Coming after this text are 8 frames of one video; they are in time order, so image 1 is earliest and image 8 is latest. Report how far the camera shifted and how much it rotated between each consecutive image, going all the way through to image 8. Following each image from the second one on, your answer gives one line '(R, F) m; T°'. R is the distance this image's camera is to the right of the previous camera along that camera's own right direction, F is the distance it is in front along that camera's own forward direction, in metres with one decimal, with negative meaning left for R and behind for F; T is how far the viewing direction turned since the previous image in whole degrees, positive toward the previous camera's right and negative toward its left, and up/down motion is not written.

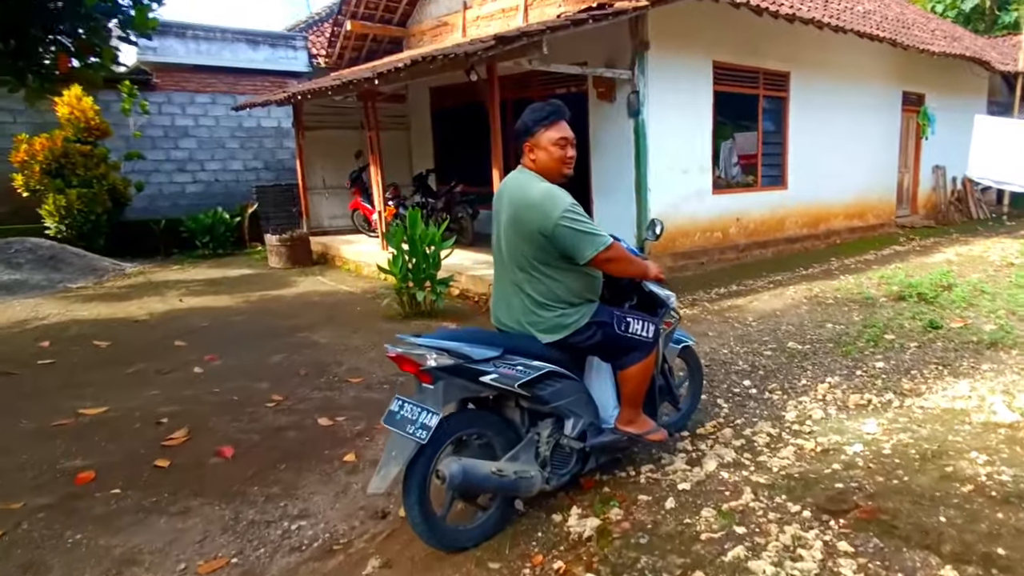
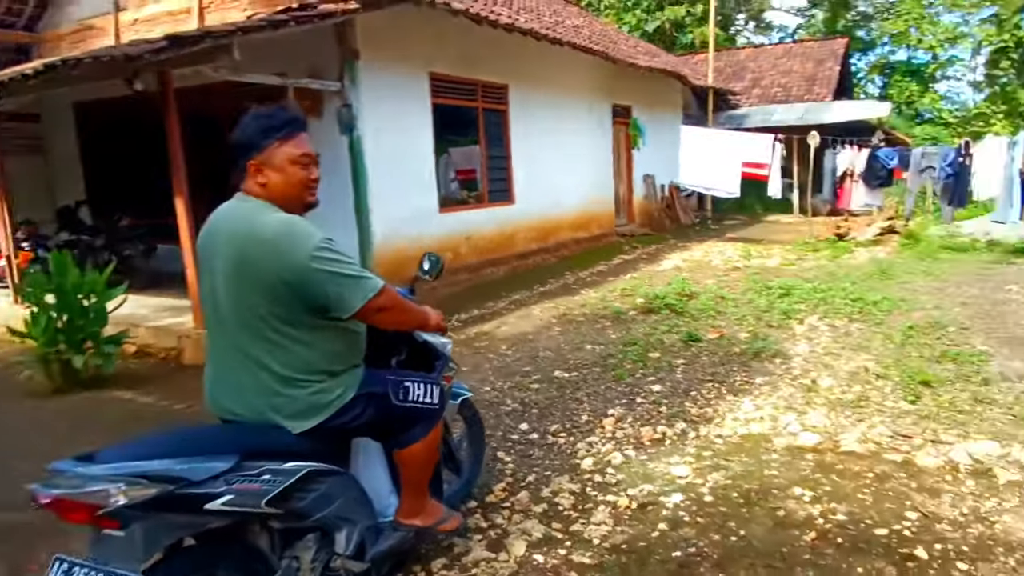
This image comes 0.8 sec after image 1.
(-0.2, +1.5) m; +26°
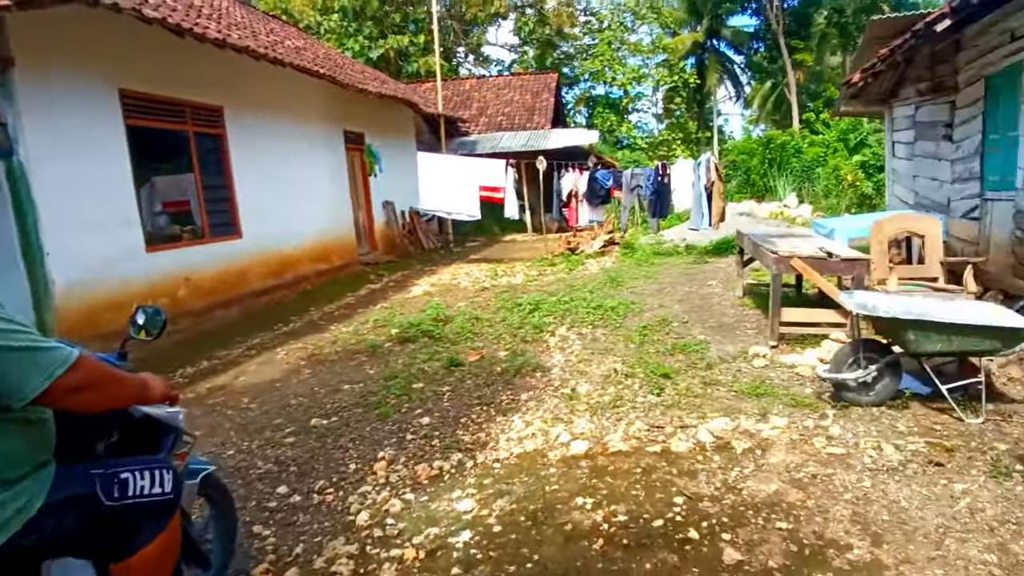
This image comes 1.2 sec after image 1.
(-0.1, +0.4) m; +23°
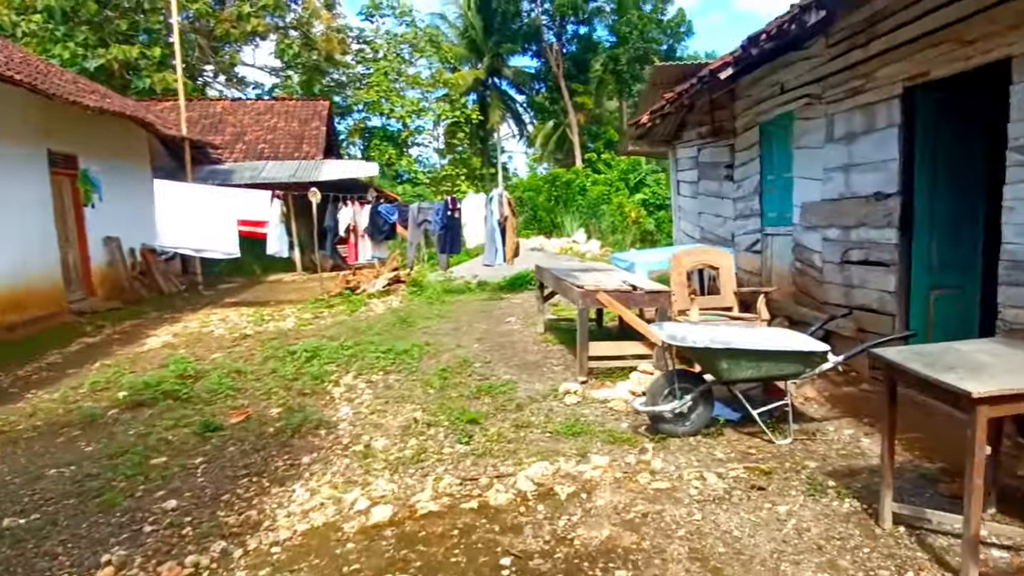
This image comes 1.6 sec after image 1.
(-0.2, +0.6) m; +21°
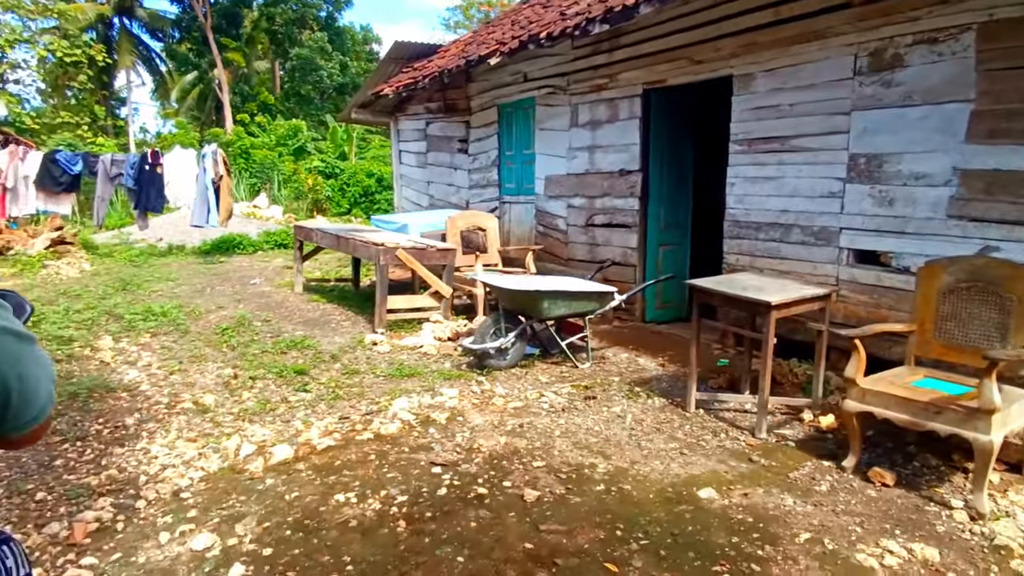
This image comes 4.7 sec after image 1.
(-1.5, +0.2) m; +32°
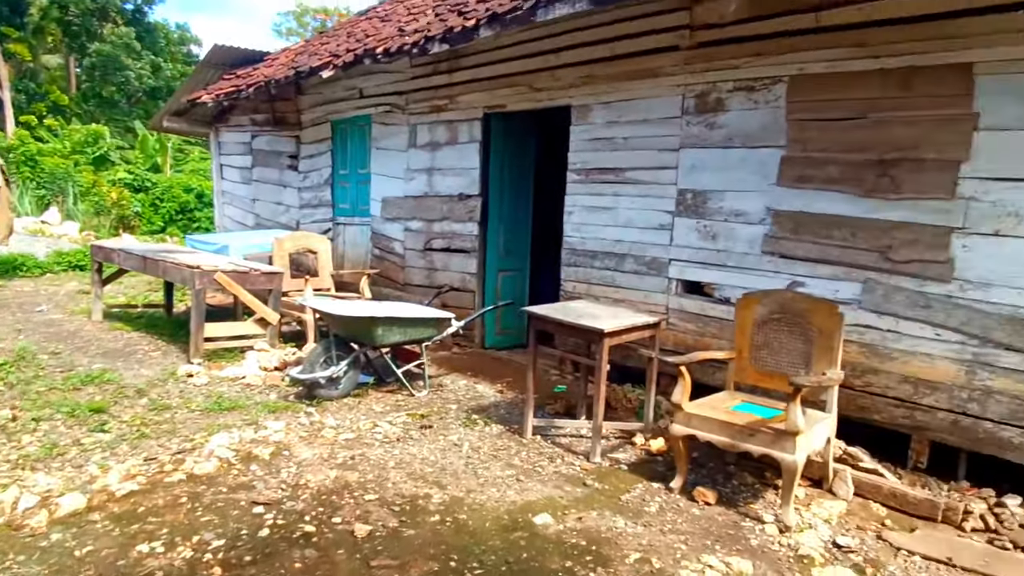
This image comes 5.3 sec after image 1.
(0.0, +0.2) m; +15°
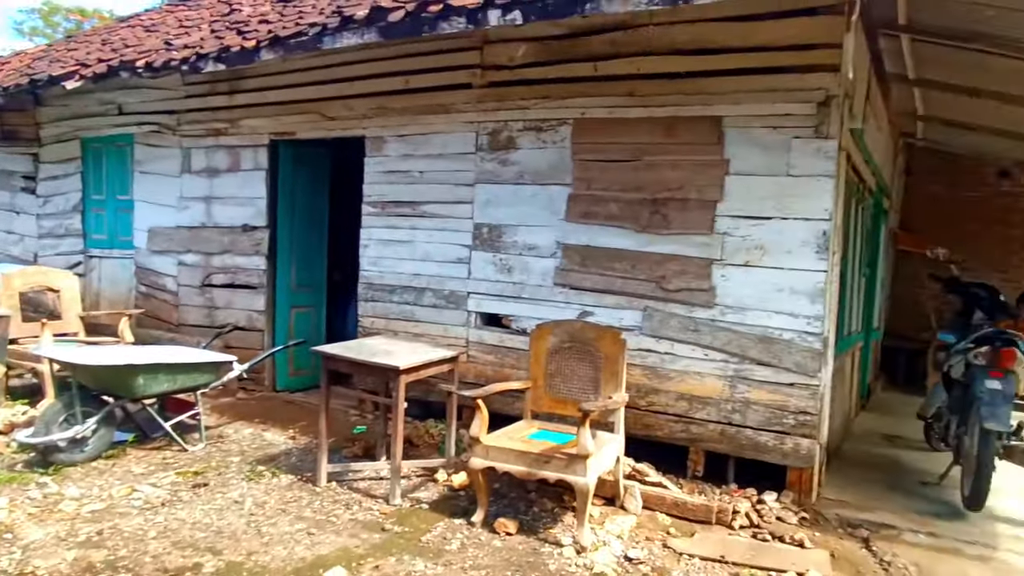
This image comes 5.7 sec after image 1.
(+0.1, +0.1) m; +16°
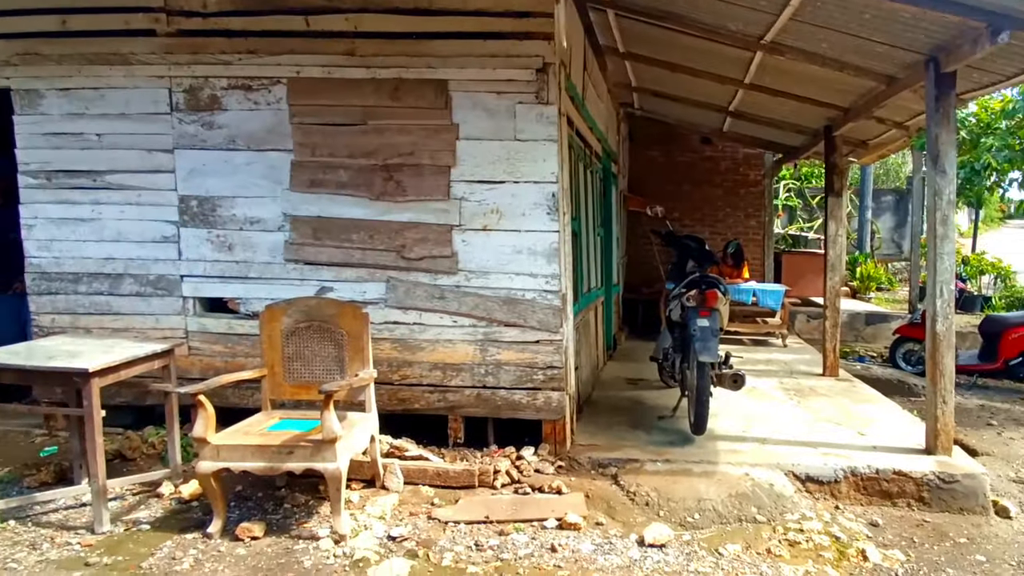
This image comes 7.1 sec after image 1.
(+0.2, +0.1) m; +19°
